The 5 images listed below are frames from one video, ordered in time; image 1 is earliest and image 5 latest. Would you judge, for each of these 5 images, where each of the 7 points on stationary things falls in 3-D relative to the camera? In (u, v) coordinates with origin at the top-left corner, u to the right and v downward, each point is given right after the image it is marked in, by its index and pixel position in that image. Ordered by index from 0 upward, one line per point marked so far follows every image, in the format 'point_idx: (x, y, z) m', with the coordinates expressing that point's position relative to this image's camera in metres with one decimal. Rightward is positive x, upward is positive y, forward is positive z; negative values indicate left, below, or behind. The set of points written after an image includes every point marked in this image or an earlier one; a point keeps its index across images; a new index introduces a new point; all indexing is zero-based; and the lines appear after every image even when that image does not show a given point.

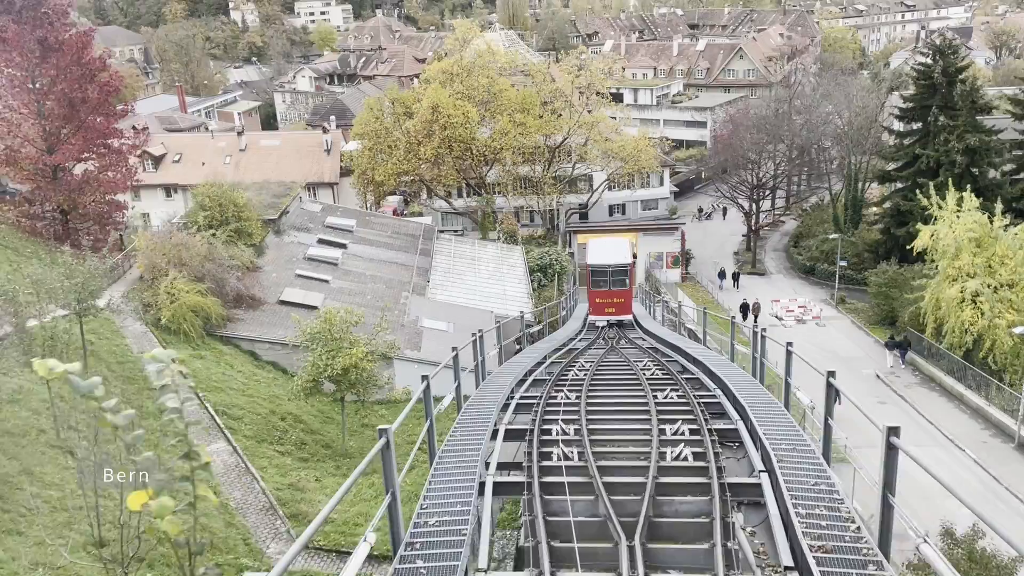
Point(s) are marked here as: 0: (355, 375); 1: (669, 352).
0: (-3.4, -1.9, +18.0) m
1: (+3.3, -1.4, +17.7) m
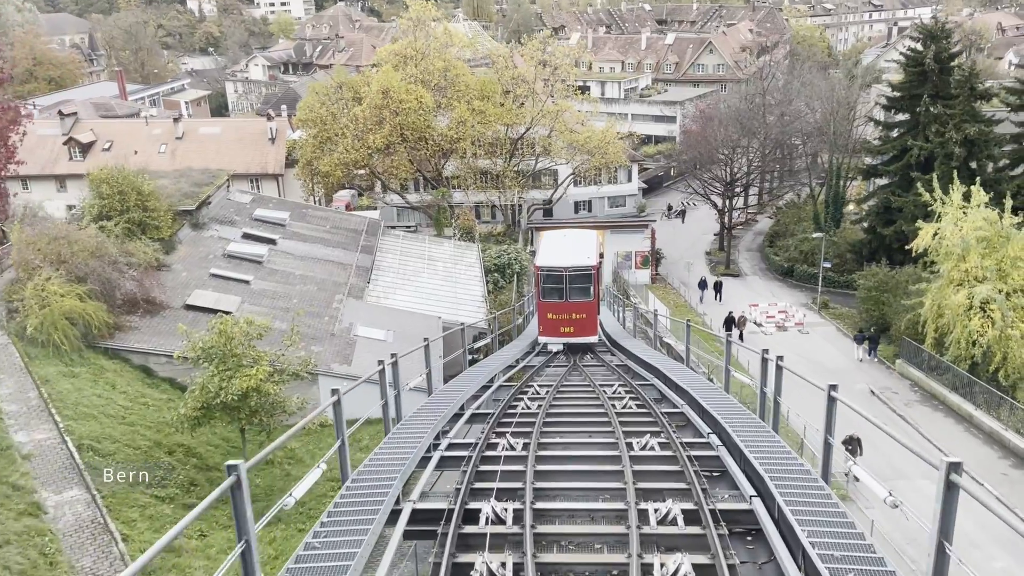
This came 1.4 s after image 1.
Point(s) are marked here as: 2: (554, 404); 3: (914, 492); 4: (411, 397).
0: (-4.5, -2.0, +14.5) m
1: (+2.3, -1.5, +14.6) m
2: (+0.6, -1.7, +12.2) m
3: (+8.4, -4.3, +17.4) m
4: (-2.6, -2.6, +19.8) m
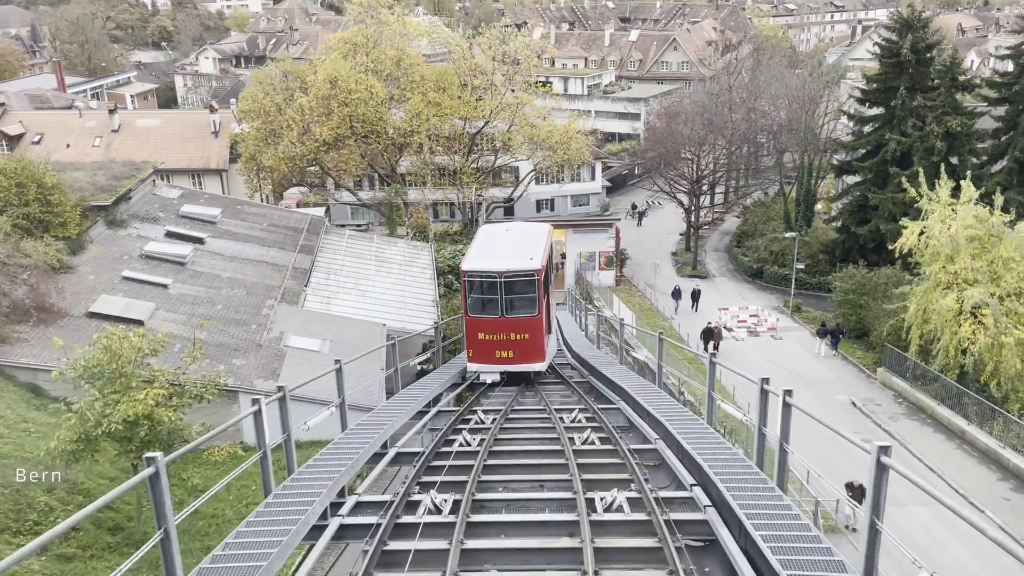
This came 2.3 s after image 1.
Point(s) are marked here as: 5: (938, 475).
0: (-5.3, -2.1, +12.2) m
1: (+1.4, -1.6, +12.5) m
2: (-0.2, -1.8, +10.1) m
3: (+7.4, -4.4, +15.6) m
4: (-3.7, -2.8, +17.5) m
5: (+8.8, -3.8, +17.1) m
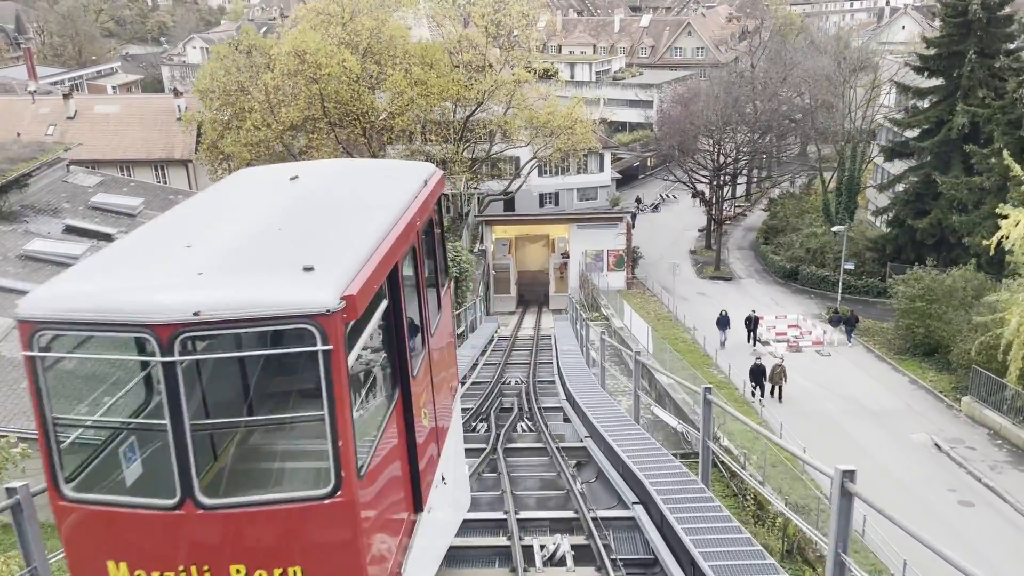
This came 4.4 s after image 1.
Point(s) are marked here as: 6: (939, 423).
0: (-5.8, -2.3, +7.5) m
1: (+0.9, -1.8, +7.7) m
2: (-0.7, -2.0, +5.3) m
3: (+7.0, -4.5, +10.7) m
4: (-4.1, -2.9, +12.8) m
5: (+8.3, -4.0, +12.2) m
6: (+8.9, -2.8, +17.4) m
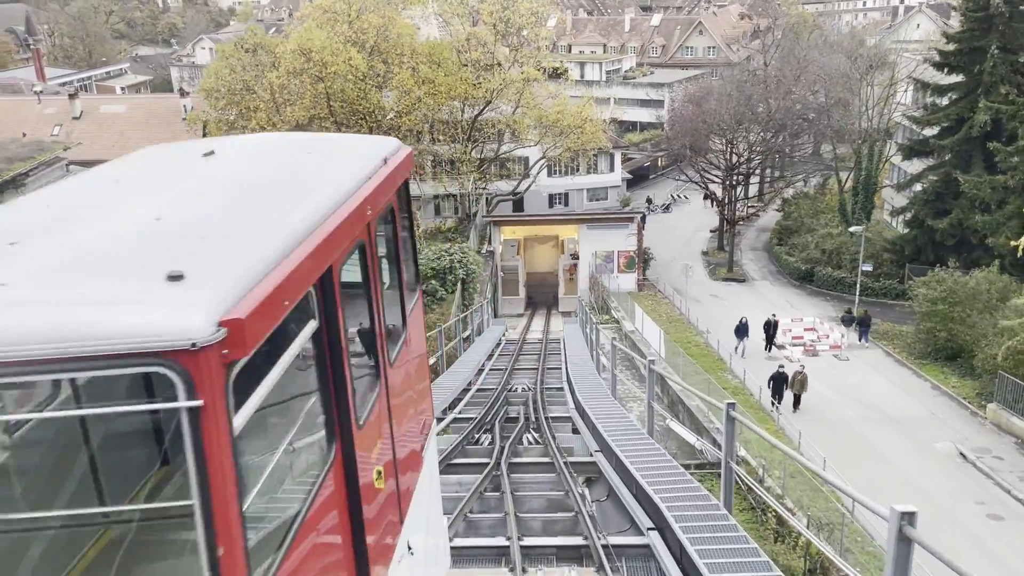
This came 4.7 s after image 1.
0: (-5.8, -2.3, +7.0) m
1: (+1.0, -1.8, +7.1) m
2: (-0.7, -2.0, +4.7) m
3: (+7.0, -4.6, +10.0) m
4: (-4.0, -3.0, +12.3) m
5: (+8.4, -4.0, +11.5) m
6: (+9.1, -2.9, +16.7) m
